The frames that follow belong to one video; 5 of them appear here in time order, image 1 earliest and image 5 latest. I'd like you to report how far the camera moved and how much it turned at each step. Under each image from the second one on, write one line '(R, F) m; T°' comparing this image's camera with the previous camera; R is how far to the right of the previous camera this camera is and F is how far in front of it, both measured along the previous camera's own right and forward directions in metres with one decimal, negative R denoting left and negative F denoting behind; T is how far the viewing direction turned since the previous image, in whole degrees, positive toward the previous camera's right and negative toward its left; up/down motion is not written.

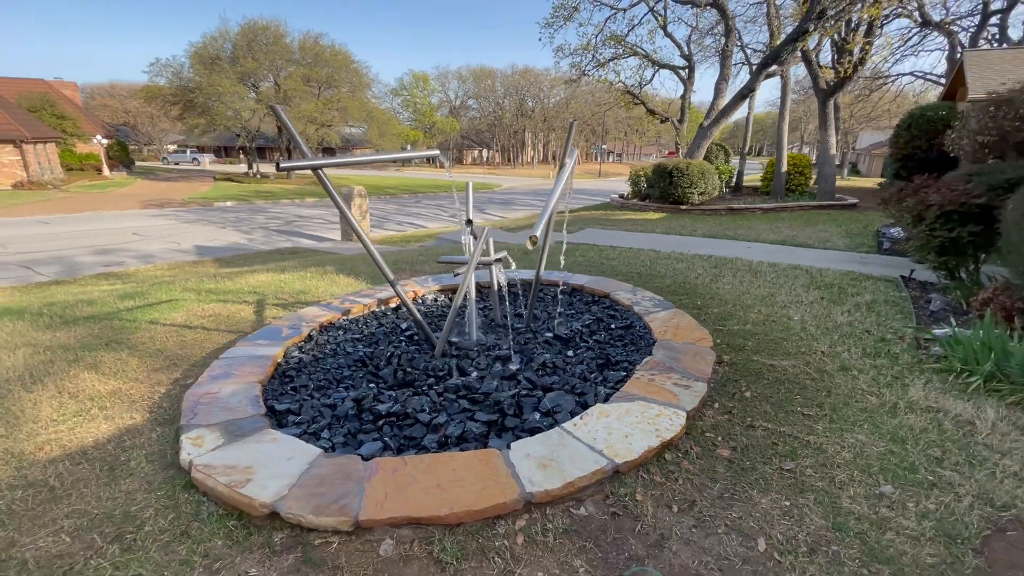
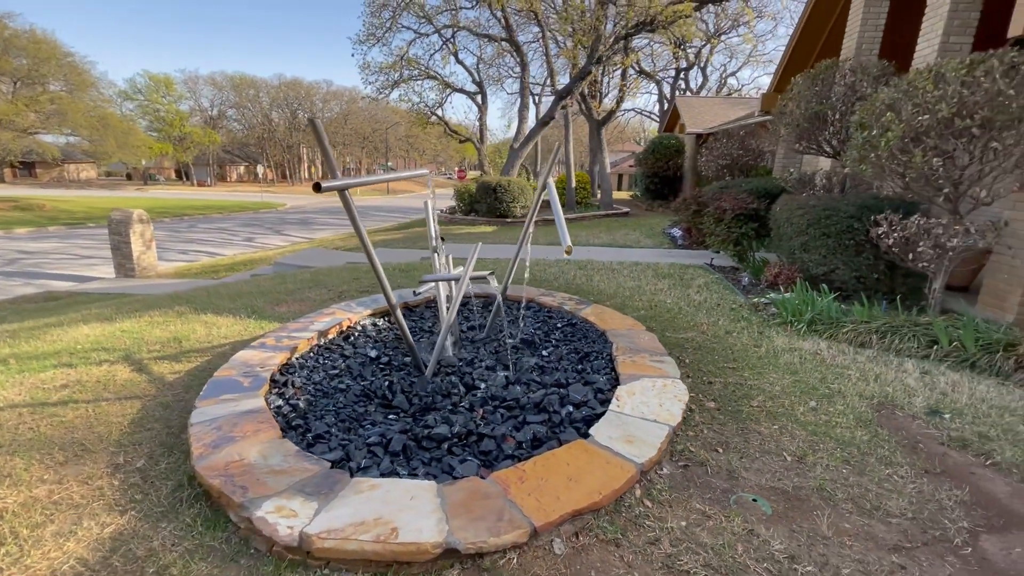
(-1.1, +0.1) m; +25°
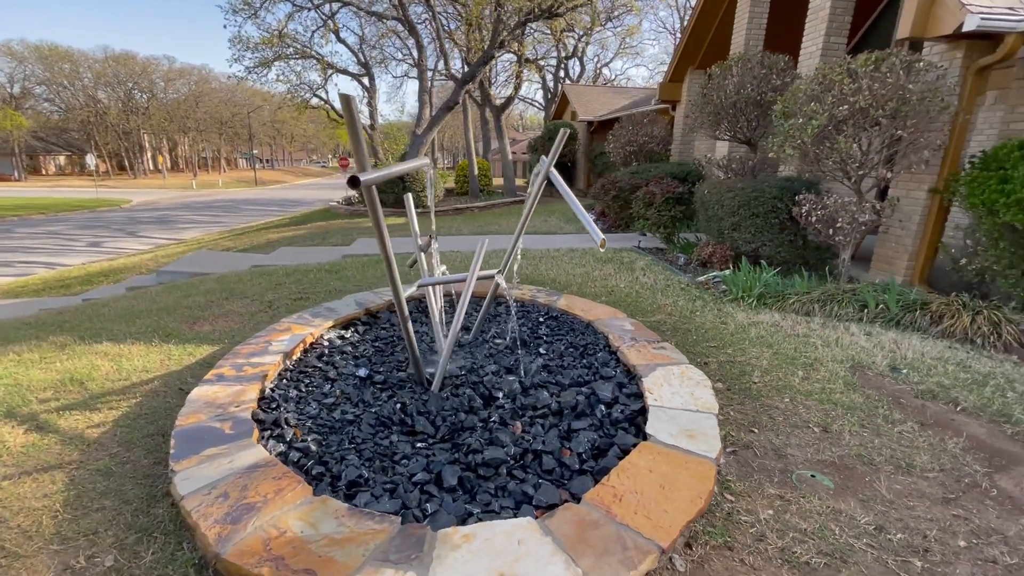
(-0.6, +0.3) m; +13°
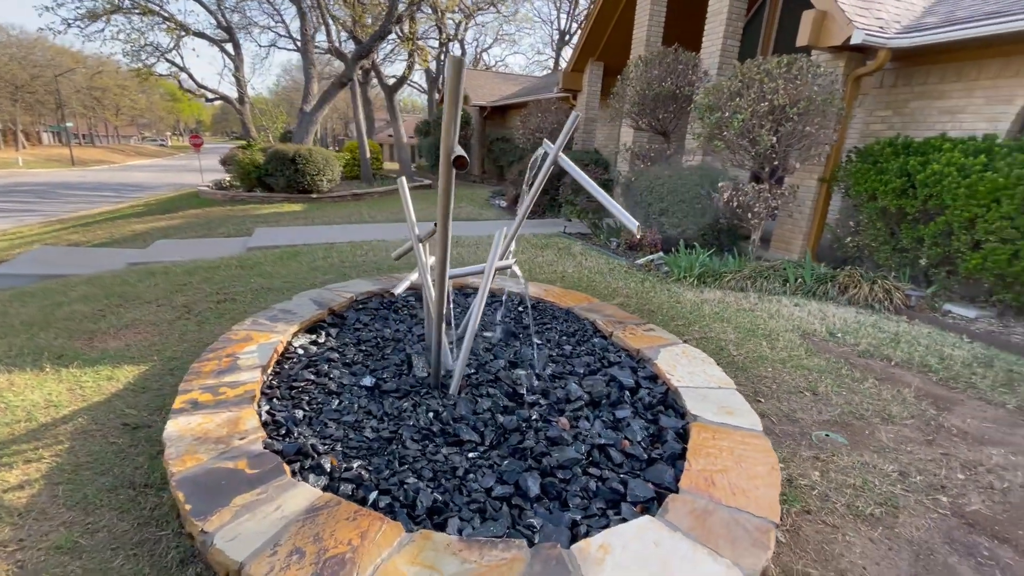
(-0.7, +0.2) m; +14°
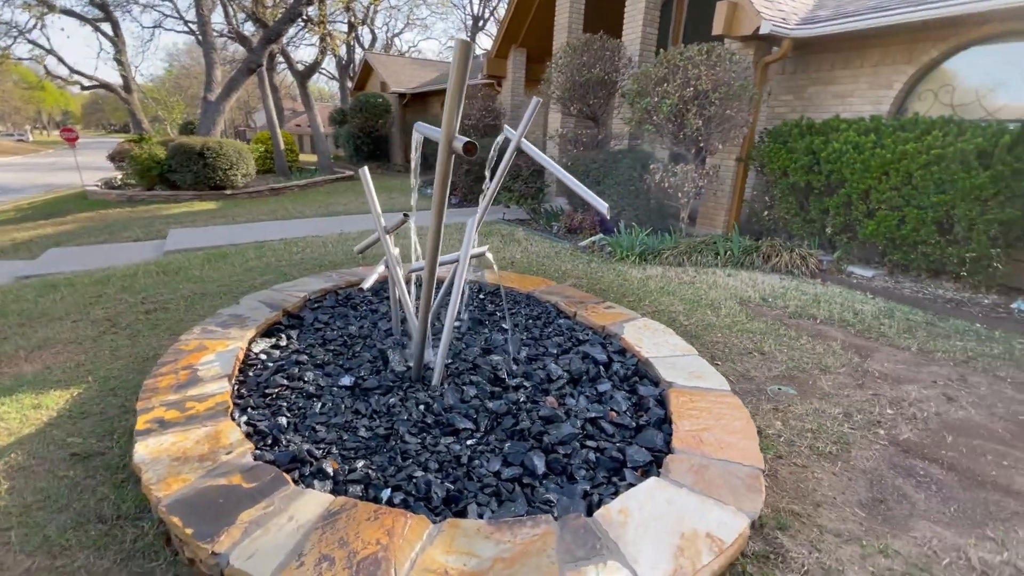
(-0.2, 0.0) m; +9°
